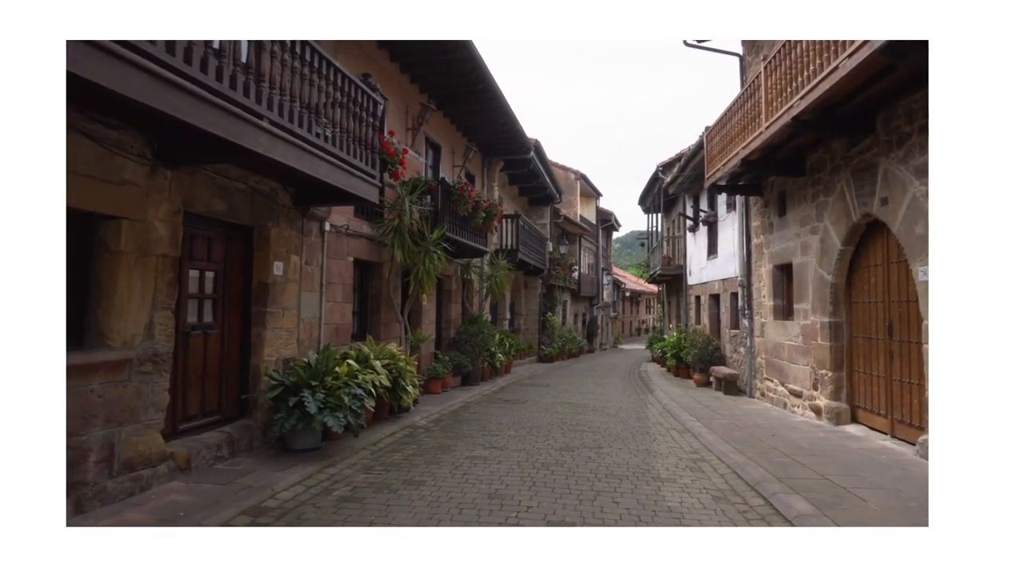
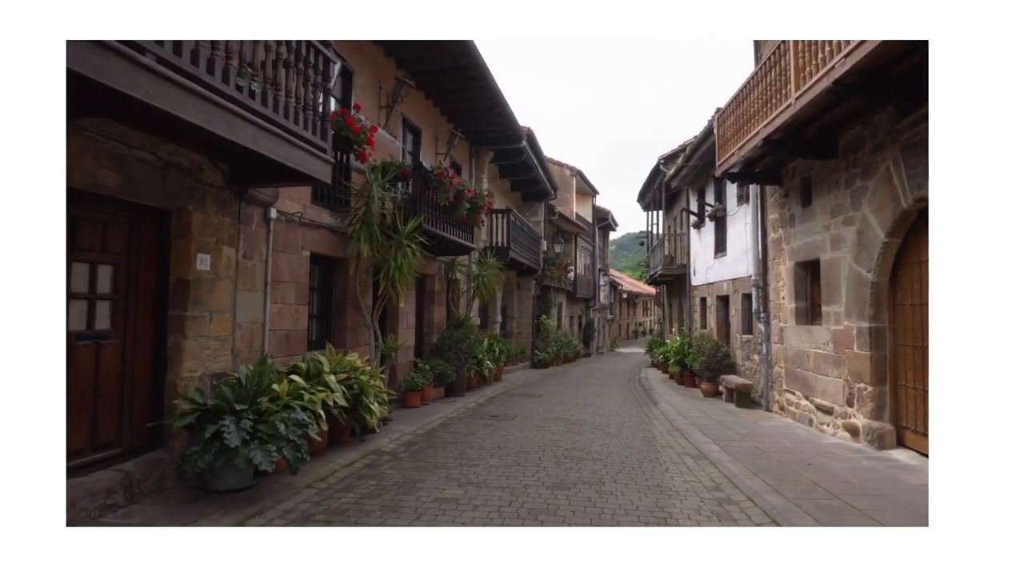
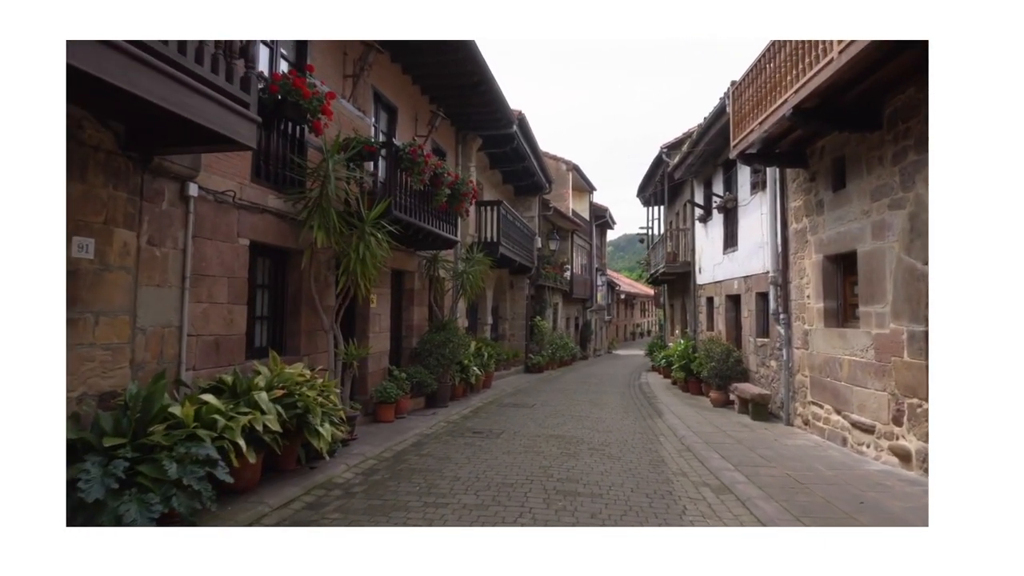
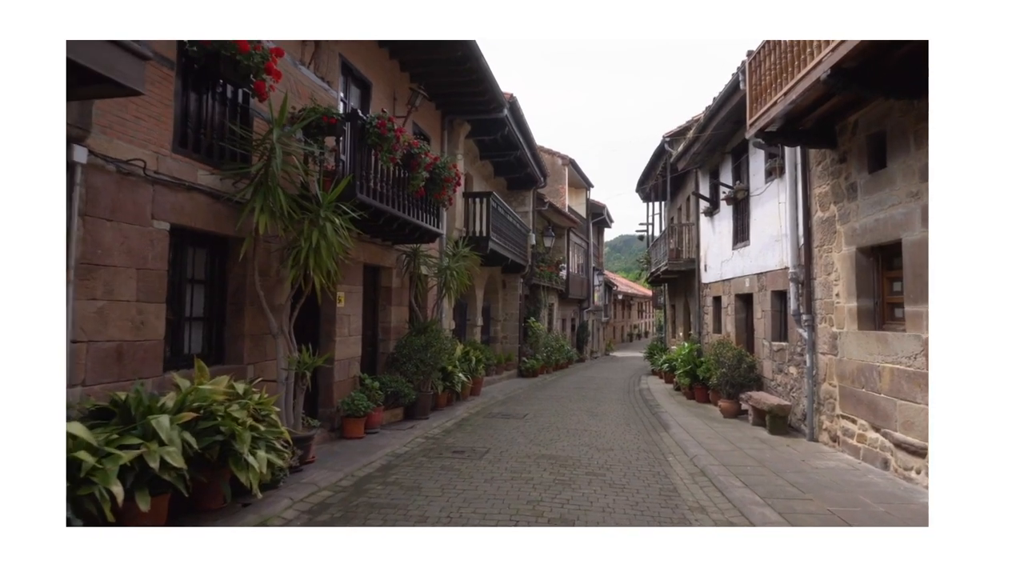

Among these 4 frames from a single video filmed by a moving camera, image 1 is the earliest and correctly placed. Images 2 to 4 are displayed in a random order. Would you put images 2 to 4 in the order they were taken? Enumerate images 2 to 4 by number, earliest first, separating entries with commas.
2, 3, 4
